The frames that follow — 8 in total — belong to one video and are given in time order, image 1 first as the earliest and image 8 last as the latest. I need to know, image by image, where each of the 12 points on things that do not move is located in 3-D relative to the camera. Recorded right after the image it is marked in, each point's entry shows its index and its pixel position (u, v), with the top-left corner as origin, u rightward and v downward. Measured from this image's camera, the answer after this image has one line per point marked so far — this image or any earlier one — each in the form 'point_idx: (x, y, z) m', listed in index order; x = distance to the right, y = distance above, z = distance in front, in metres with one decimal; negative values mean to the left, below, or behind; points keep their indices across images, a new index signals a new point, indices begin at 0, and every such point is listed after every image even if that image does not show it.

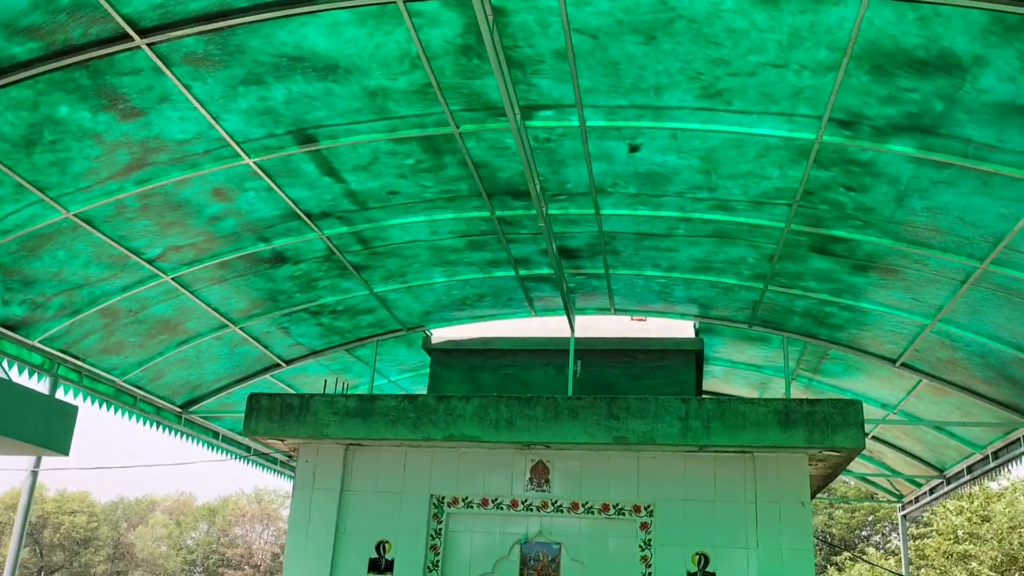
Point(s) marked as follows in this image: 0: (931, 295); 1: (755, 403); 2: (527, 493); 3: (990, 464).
0: (+4.0, -0.1, +8.2) m
1: (+2.5, -1.2, +8.7) m
2: (+0.2, -2.3, +9.4) m
3: (+6.3, -2.3, +11.4) m
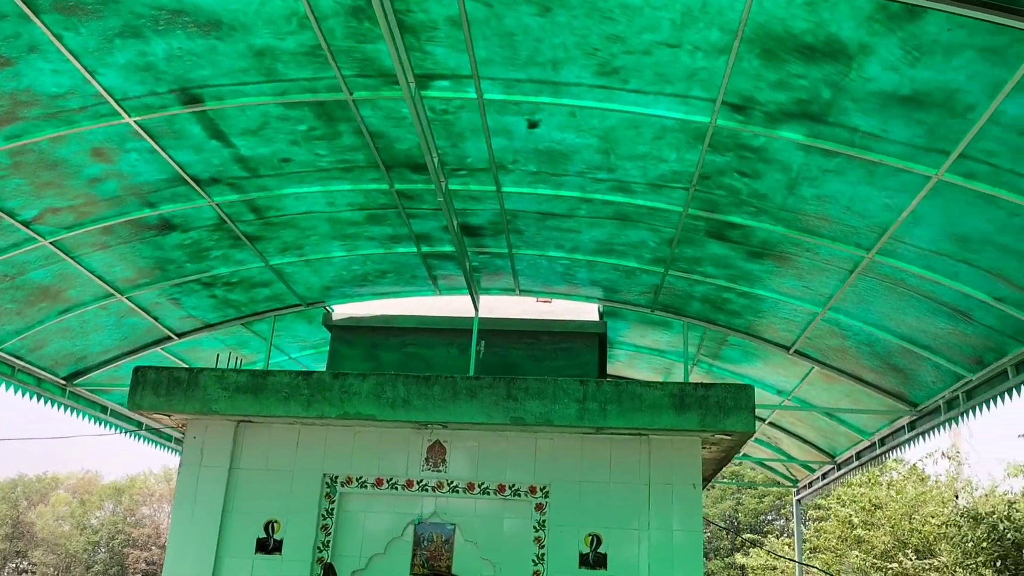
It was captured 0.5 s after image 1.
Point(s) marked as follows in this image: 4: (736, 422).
0: (+3.0, 0.0, +8.4) m
1: (+1.4, -1.0, +8.8) m
2: (-1.0, -2.0, +9.3) m
3: (+4.9, -2.2, +11.7) m
4: (+2.3, -1.4, +8.7) m
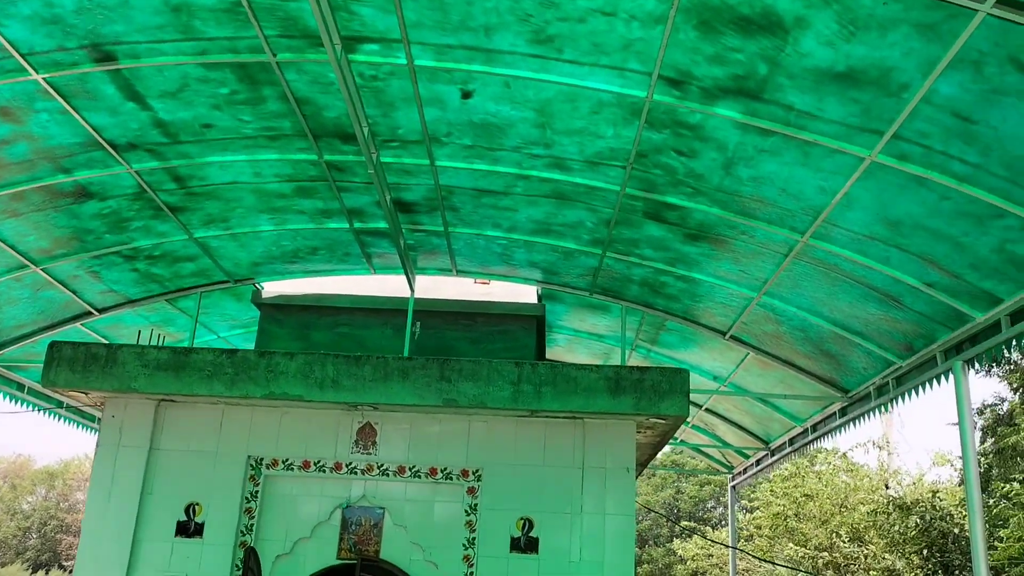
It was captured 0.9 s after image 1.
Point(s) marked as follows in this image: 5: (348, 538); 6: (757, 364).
0: (+2.4, +0.2, +8.4) m
1: (+0.8, -0.8, +8.7) m
2: (-1.7, -1.8, +9.1) m
3: (+4.1, -2.0, +11.8) m
4: (+1.6, -1.2, +8.6) m
5: (-1.7, -2.5, +8.8) m
6: (+3.1, -1.0, +10.8) m
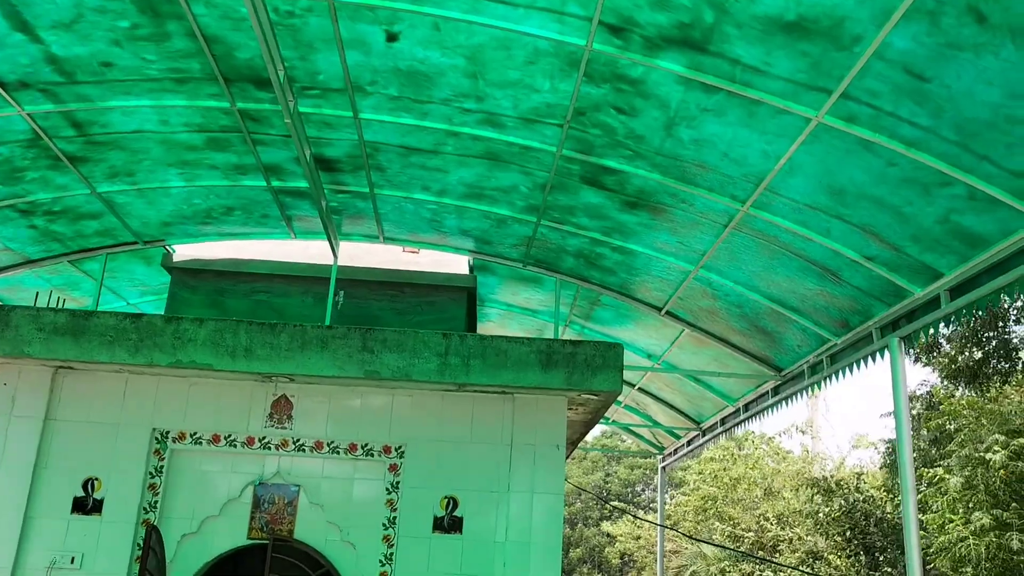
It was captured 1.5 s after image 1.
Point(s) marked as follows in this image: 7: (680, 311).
0: (+1.7, +0.5, +8.1) m
1: (+0.1, -0.5, +8.3) m
2: (-2.4, -1.4, +8.5) m
3: (+3.1, -1.7, +11.7) m
4: (+0.9, -0.9, +8.3) m
5: (-2.4, -2.2, +8.3) m
6: (+2.2, -0.7, +10.6) m
7: (+1.9, -0.3, +9.9) m
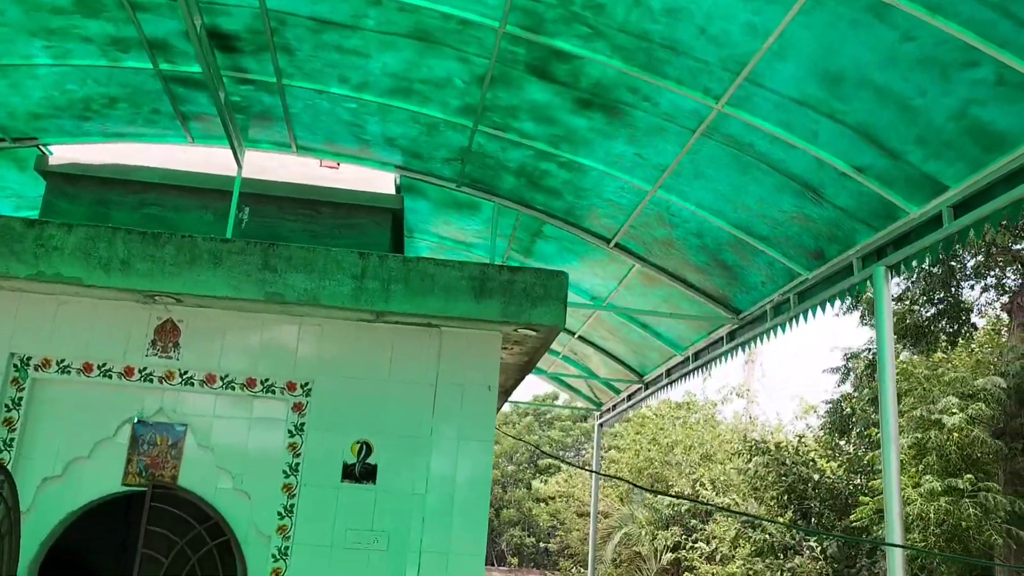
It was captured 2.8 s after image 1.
0: (+1.2, +1.1, +7.0) m
1: (-0.5, +0.2, +7.1) m
2: (-3.1, -0.6, +7.2) m
3: (+2.2, -1.0, +10.8) m
4: (+0.3, -0.2, +7.2) m
5: (-3.1, -1.4, +7.0) m
6: (+1.4, +0.1, +9.6) m
7: (+1.2, +0.5, +8.8) m
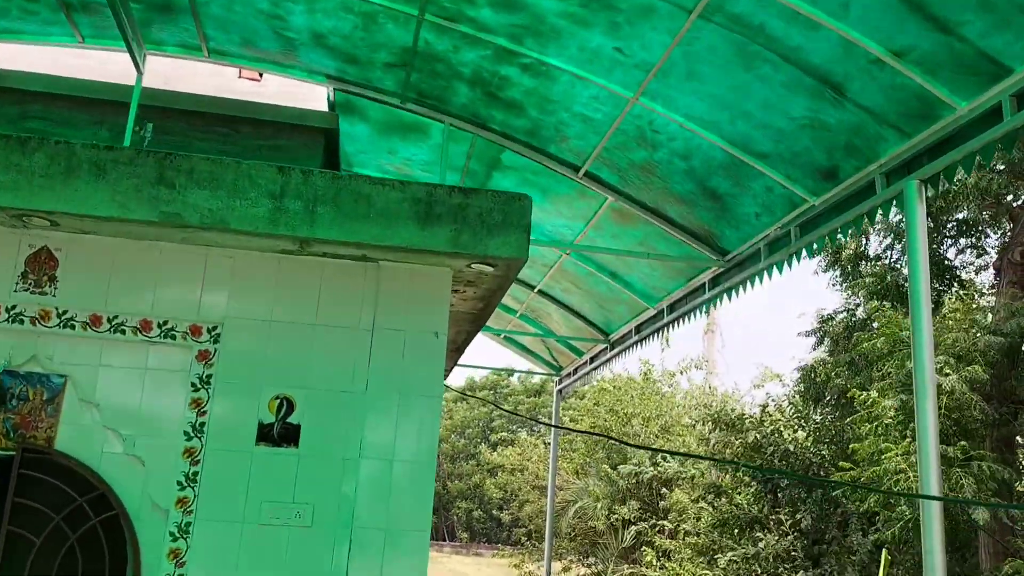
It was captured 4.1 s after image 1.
0: (+0.9, +1.6, +5.7) m
1: (-0.9, +0.7, +5.8) m
2: (-3.4, 0.0, +5.8) m
3: (+1.7, -0.4, +9.6) m
4: (-0.1, +0.3, +5.9) m
5: (-3.4, -0.8, +5.6) m
6: (+1.0, +0.7, +8.4) m
7: (+0.8, +1.0, +7.6) m
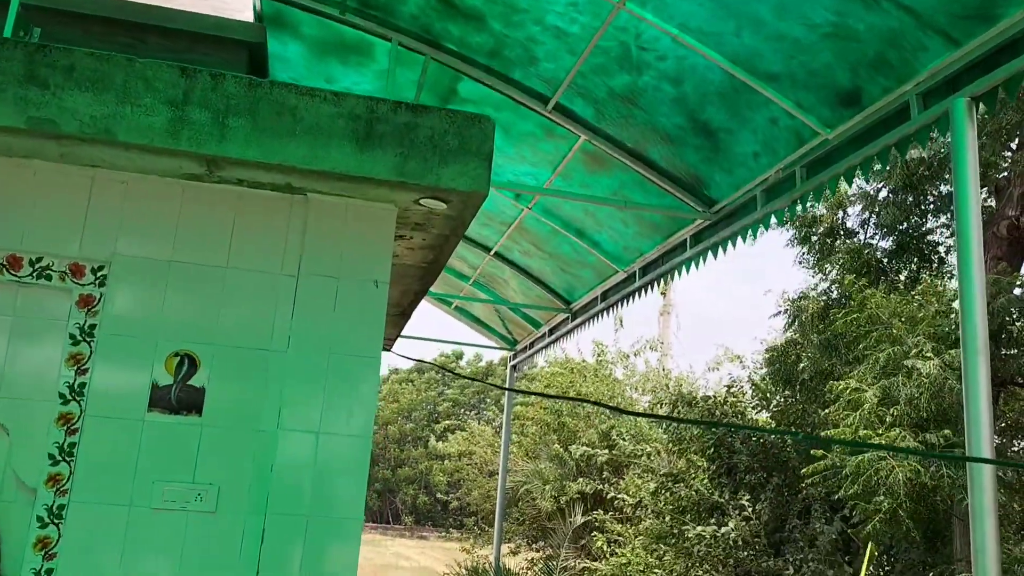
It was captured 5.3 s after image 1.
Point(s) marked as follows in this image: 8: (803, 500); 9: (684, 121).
0: (+0.7, +2.0, +4.7) m
1: (-1.1, +1.1, +4.7) m
2: (-3.6, +0.4, +4.5) m
3: (+1.2, 0.0, +8.6) m
4: (-0.3, +0.7, +4.9) m
5: (-3.6, -0.4, +4.3) m
6: (+0.6, +1.1, +7.3) m
7: (+0.5, +1.4, +6.6) m
8: (+5.1, -3.7, +15.1) m
9: (+1.2, +1.2, +6.1) m
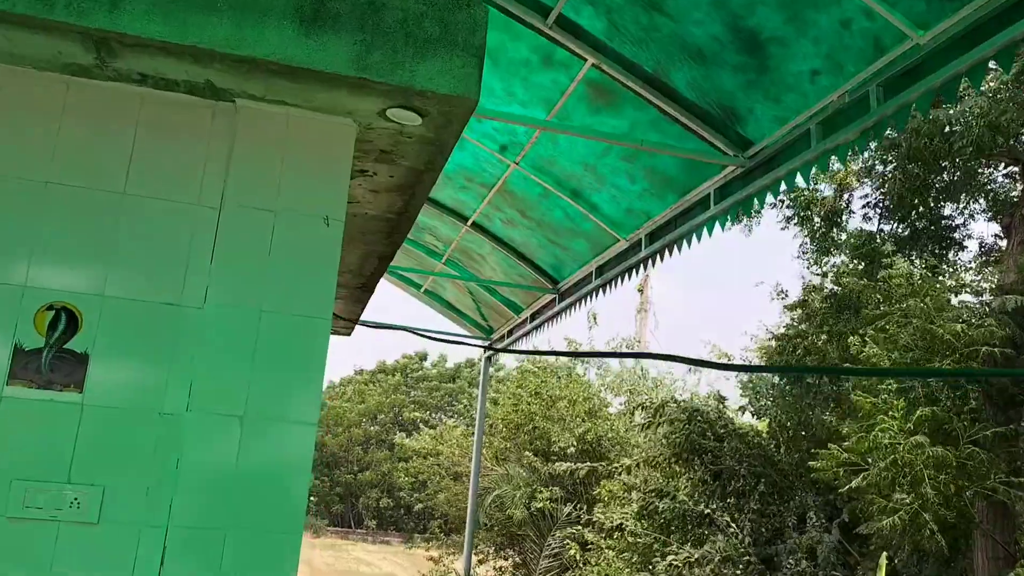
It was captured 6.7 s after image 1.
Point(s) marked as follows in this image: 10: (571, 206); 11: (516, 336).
0: (+0.7, +2.2, +3.4) m
1: (-1.1, +1.4, +3.3) m
2: (-3.6, +0.8, +3.1) m
3: (+1.1, +0.3, +7.4) m
4: (-0.3, +1.0, +3.6) m
5: (-3.6, 0.0, +2.9) m
6: (+0.5, +1.3, +6.1) m
7: (+0.4, +1.7, +5.3) m
8: (+4.6, -3.6, +13.9) m
9: (+1.2, +1.4, +4.8) m
10: (+0.5, +0.7, +7.5) m
11: (+0.1, -0.7, +11.3) m
